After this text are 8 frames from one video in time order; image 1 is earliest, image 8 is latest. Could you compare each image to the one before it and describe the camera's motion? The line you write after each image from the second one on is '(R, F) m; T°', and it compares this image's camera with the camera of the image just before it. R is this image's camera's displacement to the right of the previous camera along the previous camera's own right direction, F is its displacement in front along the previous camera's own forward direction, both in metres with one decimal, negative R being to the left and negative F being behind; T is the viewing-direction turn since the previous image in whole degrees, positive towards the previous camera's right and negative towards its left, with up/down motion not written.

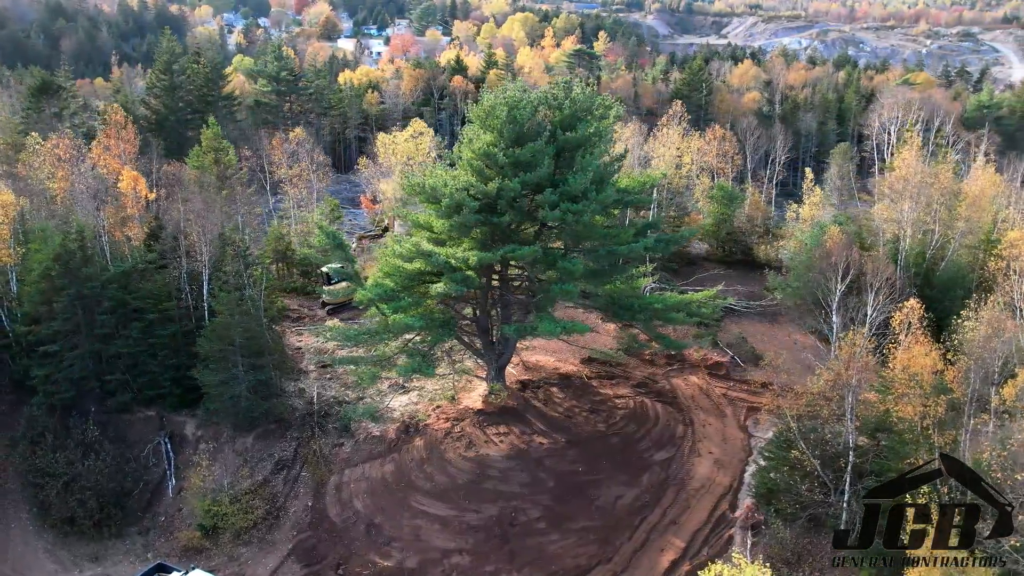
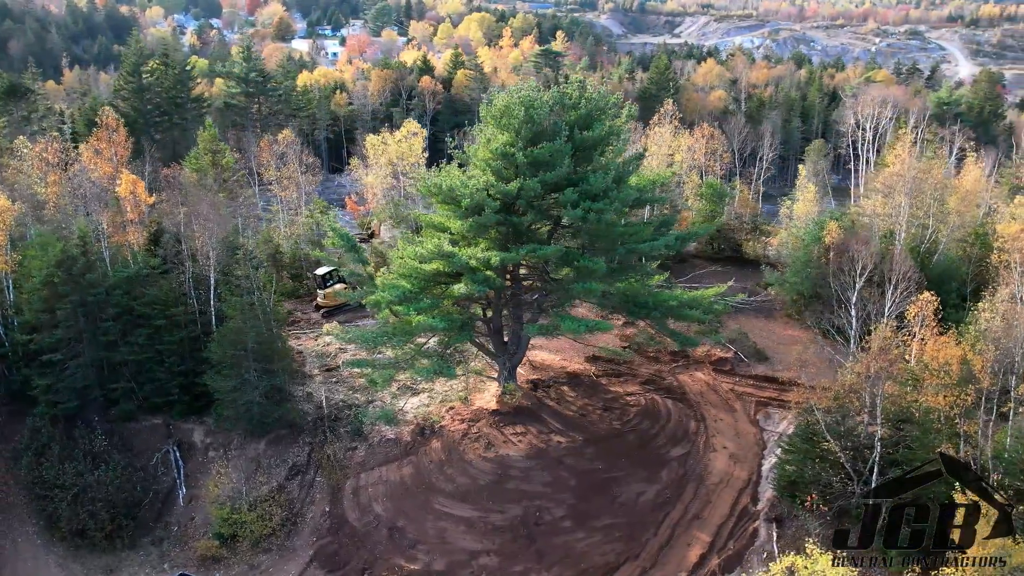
(-1.2, +0.1) m; +2°
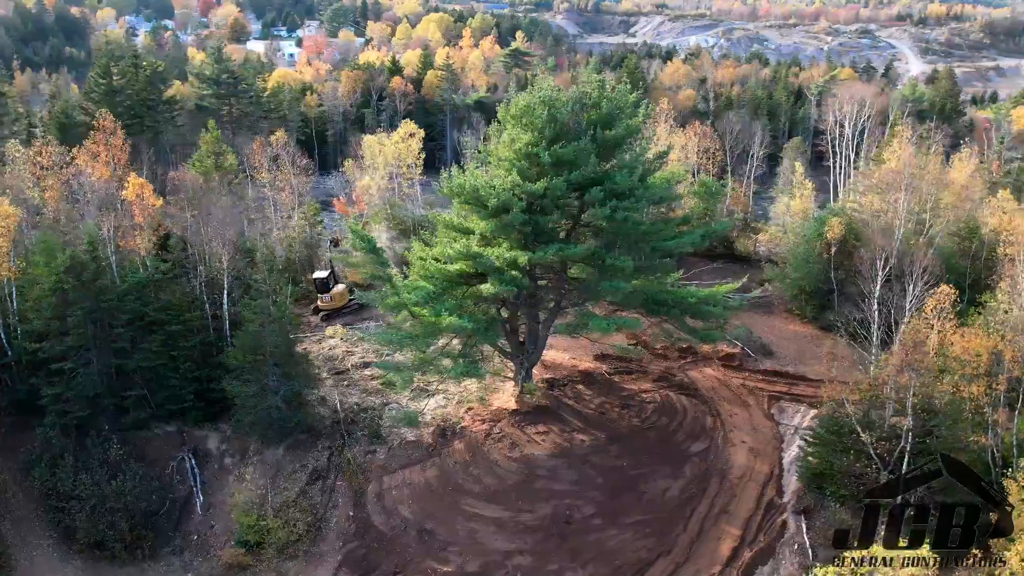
(-1.3, +0.1) m; +2°
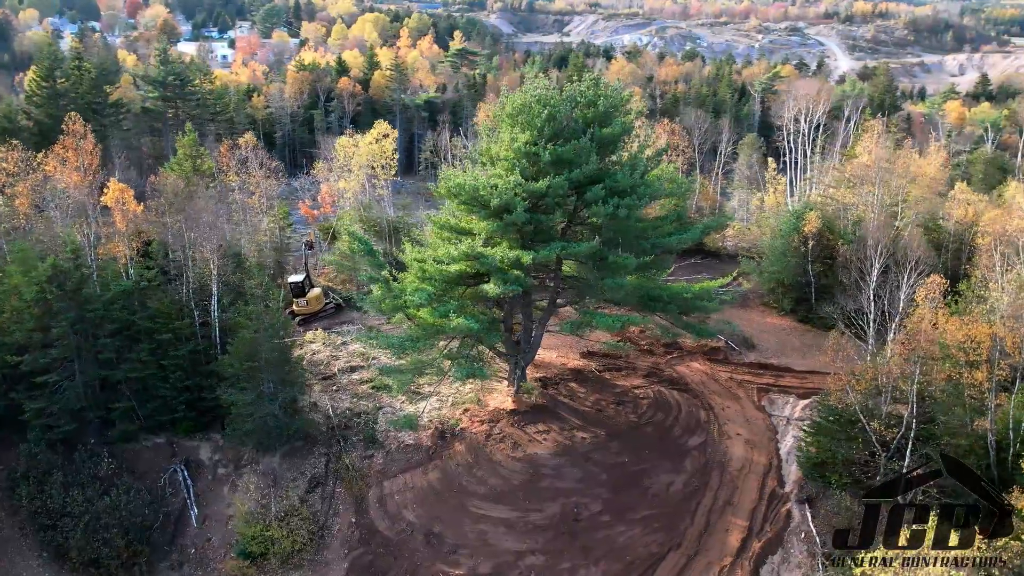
(-1.2, +0.1) m; +3°
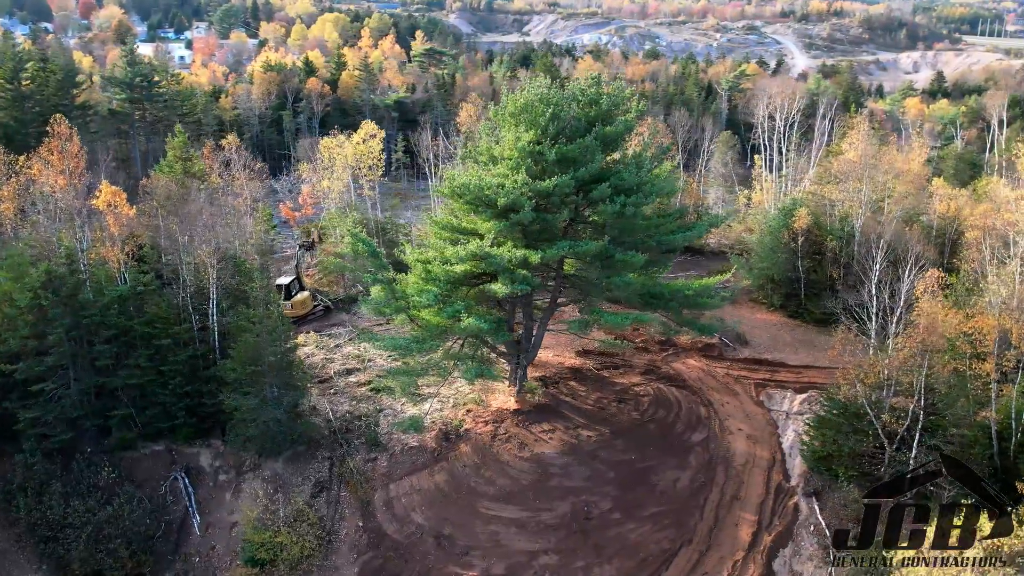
(-0.8, +0.1) m; +2°
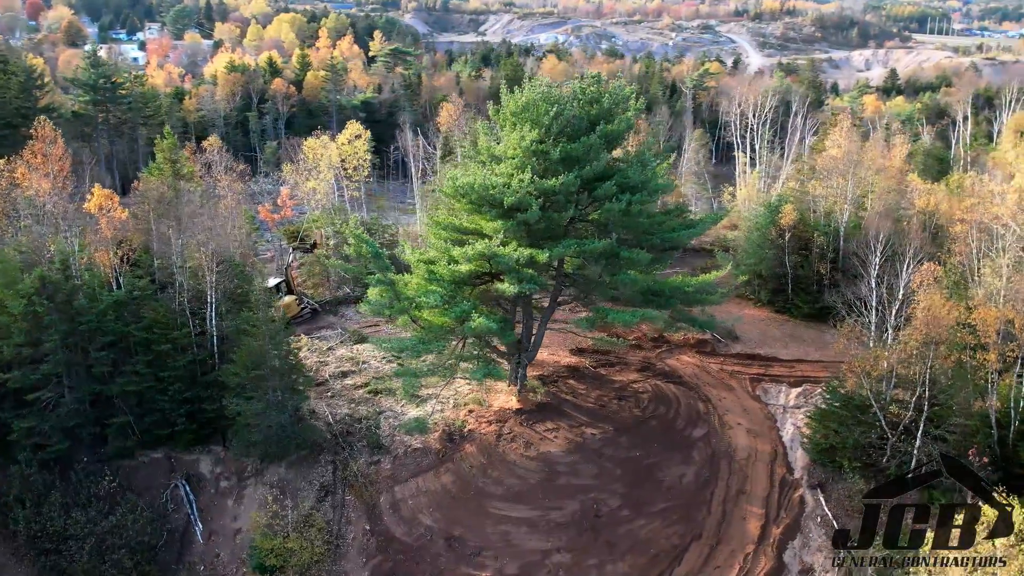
(-0.9, 0.0) m; +2°
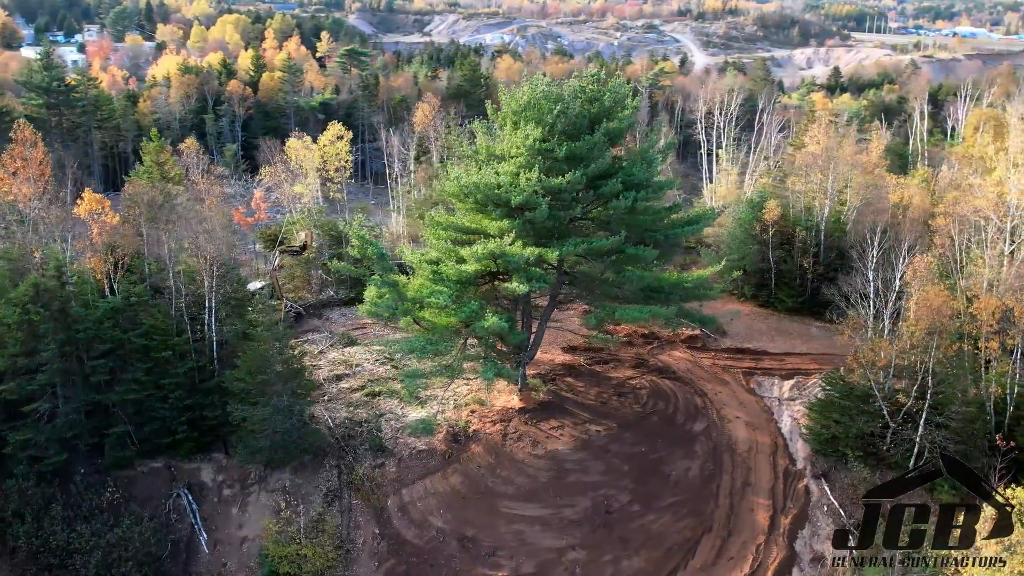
(-1.1, 0.0) m; +3°
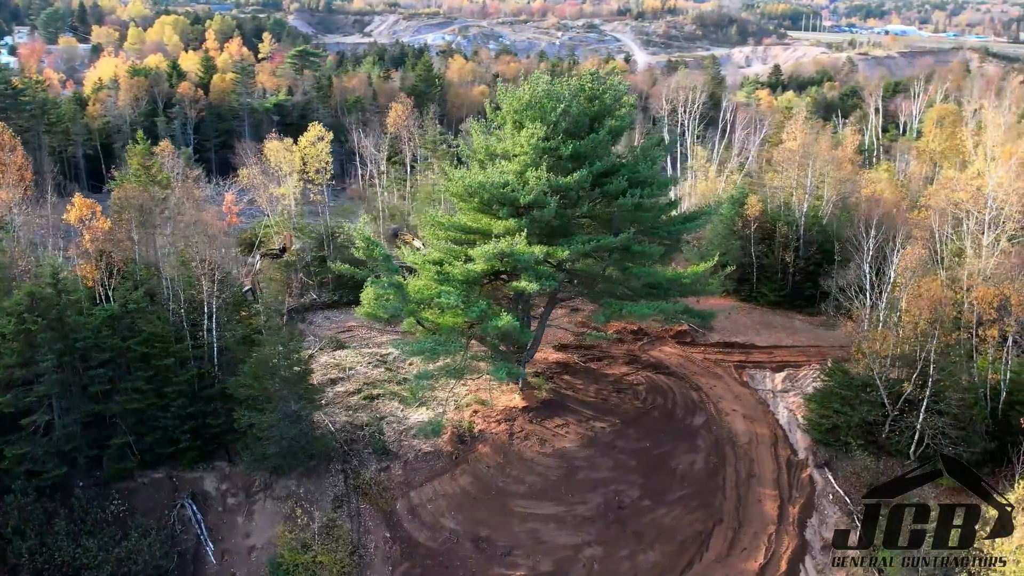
(-1.2, 0.0) m; +3°
